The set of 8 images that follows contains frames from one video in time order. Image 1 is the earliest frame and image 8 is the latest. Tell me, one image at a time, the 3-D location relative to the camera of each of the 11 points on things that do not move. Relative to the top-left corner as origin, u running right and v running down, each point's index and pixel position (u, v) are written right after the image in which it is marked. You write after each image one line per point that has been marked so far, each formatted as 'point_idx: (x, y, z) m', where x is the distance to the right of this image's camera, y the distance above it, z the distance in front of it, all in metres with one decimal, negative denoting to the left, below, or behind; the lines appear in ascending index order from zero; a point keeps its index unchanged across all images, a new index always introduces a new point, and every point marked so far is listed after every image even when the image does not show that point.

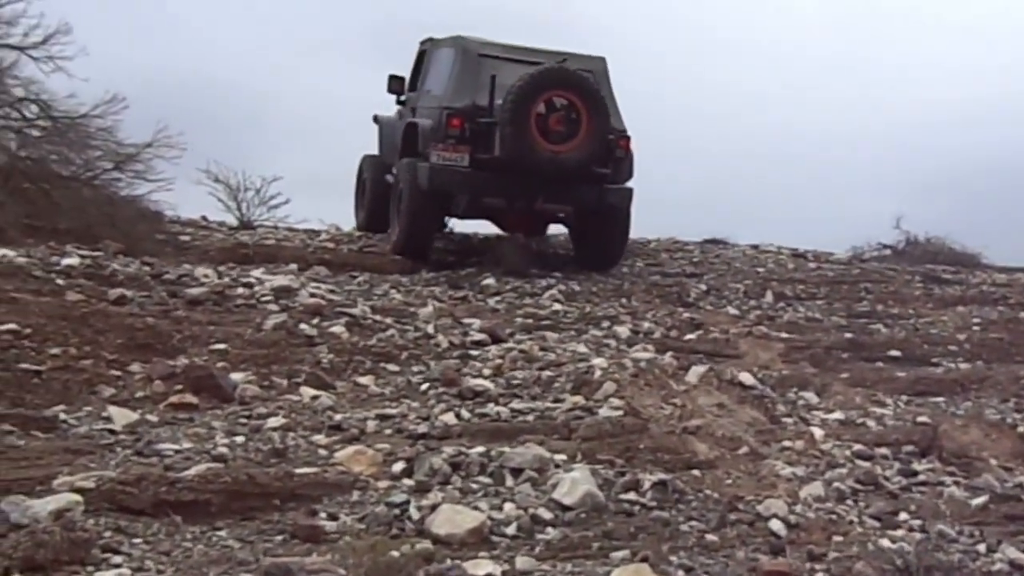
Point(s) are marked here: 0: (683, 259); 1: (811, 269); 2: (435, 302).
0: (+1.6, +0.3, +13.5) m
1: (+2.9, +0.2, +13.7) m
2: (-0.5, -0.1, +9.2) m
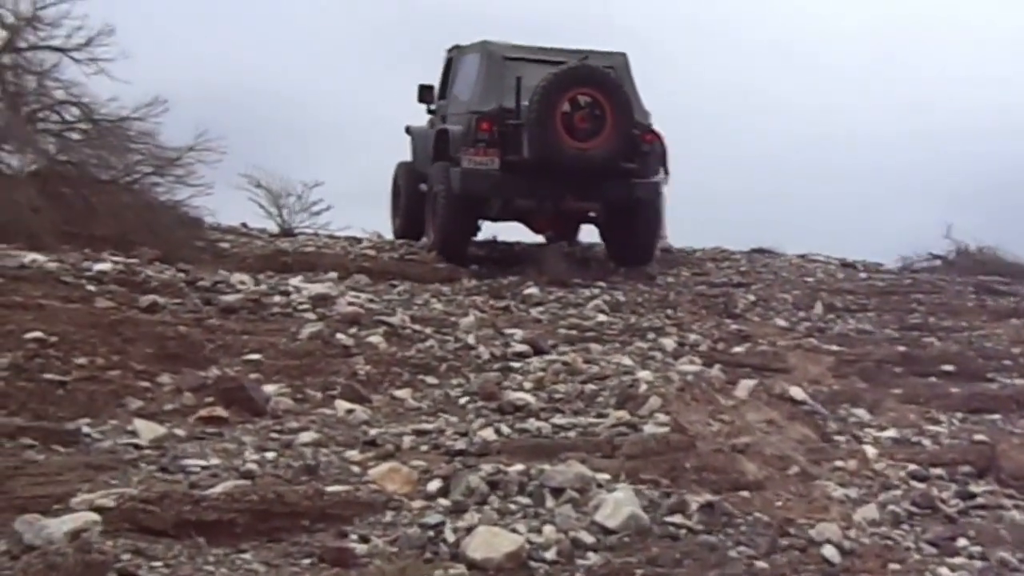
0: (+2.1, +0.2, +13.3) m
1: (+3.3, +0.1, +13.4) m
2: (-0.2, -0.2, +9.0) m
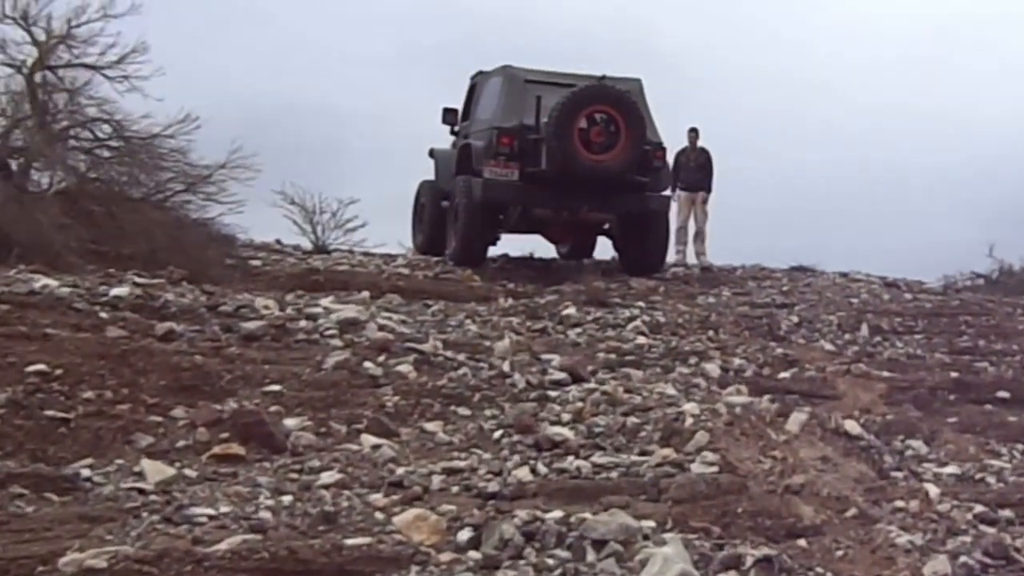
0: (+2.4, 0.0, +12.9) m
1: (+3.6, -0.1, +13.0) m
2: (0.0, -0.3, +8.7) m
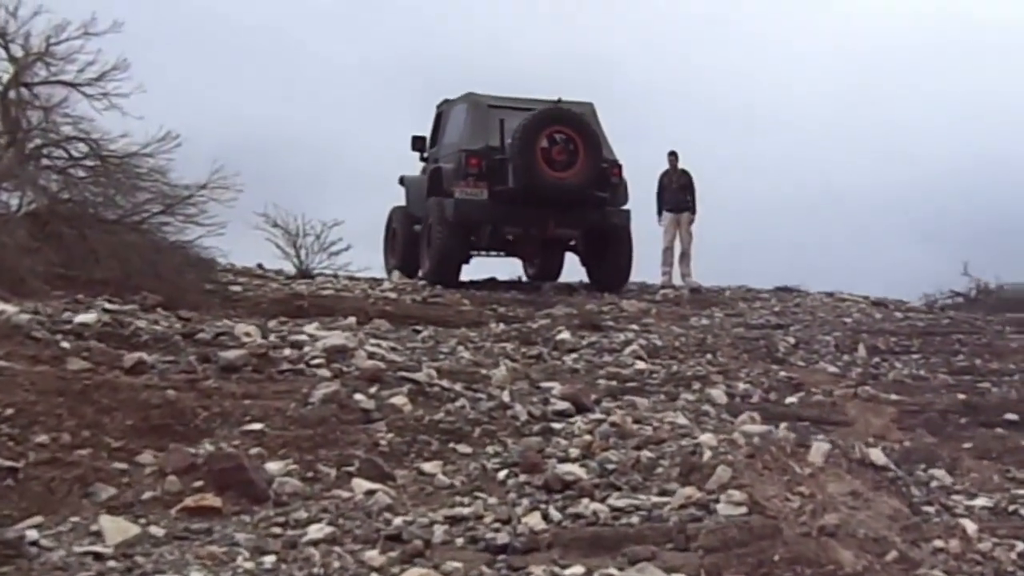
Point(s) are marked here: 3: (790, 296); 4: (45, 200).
0: (+2.3, -0.2, +12.5) m
1: (+3.6, -0.3, +12.6) m
2: (0.0, -0.5, +8.2) m
3: (+3.0, -0.1, +14.6) m
4: (-3.6, +0.7, +10.5) m
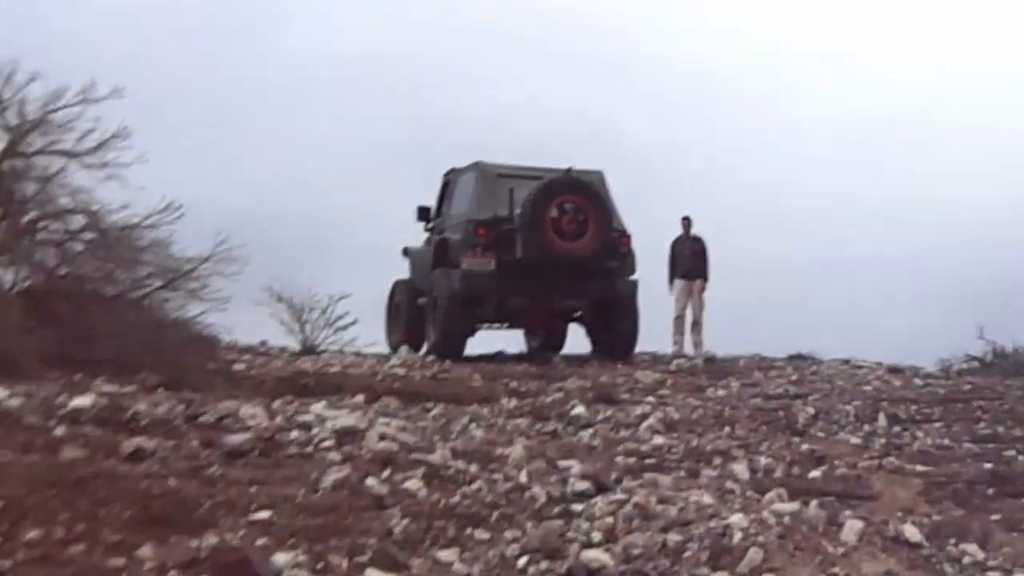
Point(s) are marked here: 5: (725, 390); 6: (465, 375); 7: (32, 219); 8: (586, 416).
0: (+2.4, -0.8, +12.2) m
1: (+3.7, -0.9, +12.3) m
2: (+0.1, -0.9, +8.0) m
3: (+3.1, -0.8, +14.3) m
4: (-3.5, +0.1, +10.3) m
5: (+1.7, -0.8, +11.1) m
6: (-0.4, -0.8, +11.9) m
7: (-4.0, +0.5, +11.6) m
8: (+0.5, -0.9, +9.6) m
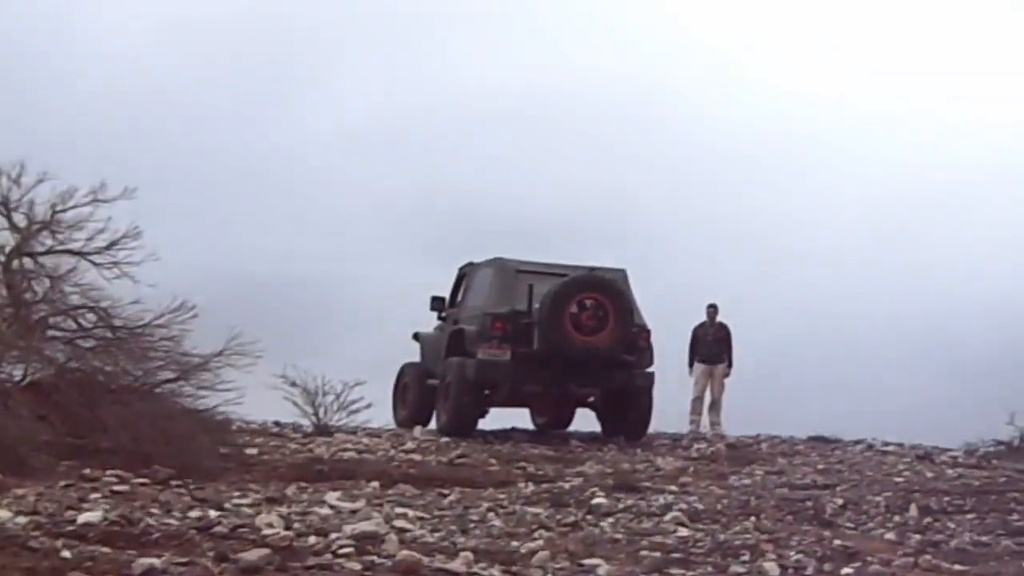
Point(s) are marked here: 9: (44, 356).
0: (+2.6, -1.5, +12.0) m
1: (+3.8, -1.6, +12.0) m
2: (+0.2, -1.4, +7.7) m
3: (+3.2, -1.6, +14.1) m
4: (-3.4, -0.5, +10.1) m
5: (+1.9, -1.5, +10.9) m
6: (-0.3, -1.4, +11.7) m
7: (-3.8, -0.2, +11.5) m
8: (+0.6, -1.5, +9.4) m
9: (-3.6, -0.5, +10.9) m
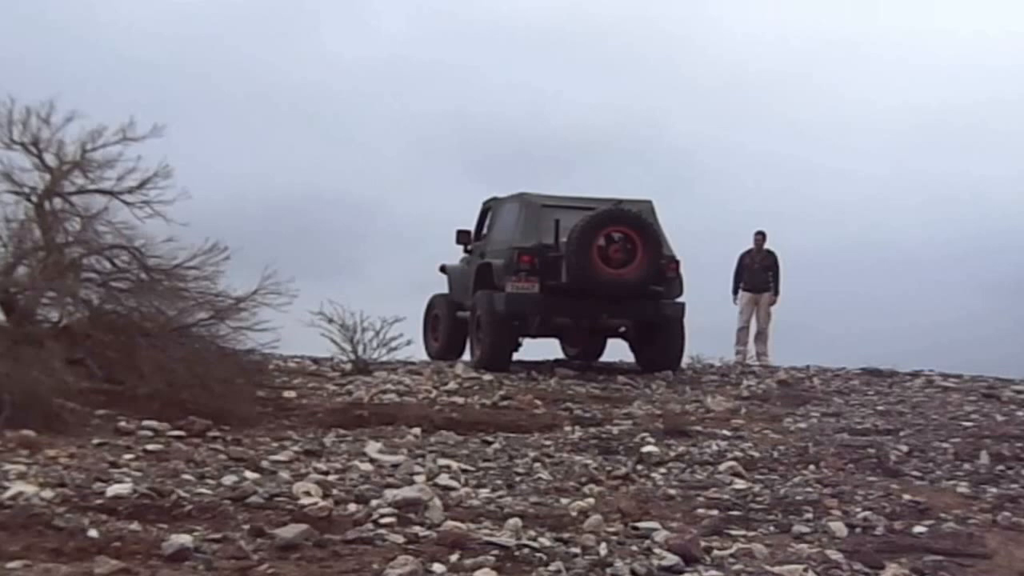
0: (+2.9, -0.9, +11.6) m
1: (+4.2, -1.0, +11.6) m
2: (+0.4, -1.1, +7.4) m
3: (+3.7, -0.9, +13.6) m
4: (-3.0, -0.2, +9.9) m
5: (+2.2, -1.0, +10.5) m
6: (+0.1, -0.9, +11.3) m
7: (-3.5, +0.3, +11.2) m
8: (+1.0, -1.1, +9.0) m
9: (-3.3, -0.1, +10.6) m
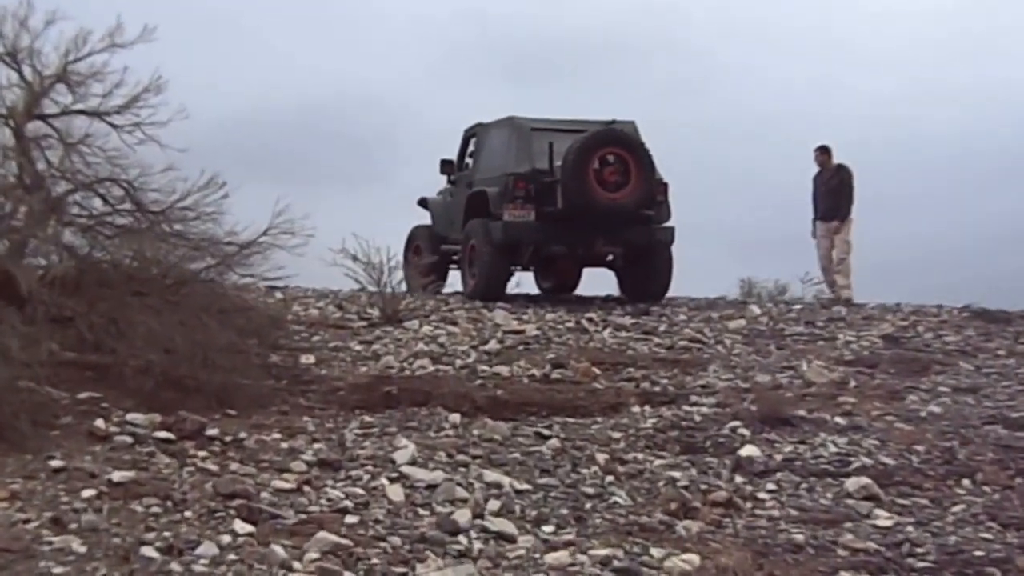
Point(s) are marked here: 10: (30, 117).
0: (+3.3, -0.6, +9.7) m
1: (+4.6, -0.7, +9.8) m
2: (+0.7, -1.0, +5.7) m
3: (+4.1, -0.4, +11.8) m
4: (-2.7, +0.1, +8.1) m
5: (+2.6, -0.7, +8.7) m
6: (+0.5, -0.6, +9.6) m
7: (-3.1, +0.6, +9.4) m
8: (+1.3, -0.9, +7.3) m
9: (-2.9, +0.2, +8.9) m
10: (-3.5, +1.2, +10.2) m
